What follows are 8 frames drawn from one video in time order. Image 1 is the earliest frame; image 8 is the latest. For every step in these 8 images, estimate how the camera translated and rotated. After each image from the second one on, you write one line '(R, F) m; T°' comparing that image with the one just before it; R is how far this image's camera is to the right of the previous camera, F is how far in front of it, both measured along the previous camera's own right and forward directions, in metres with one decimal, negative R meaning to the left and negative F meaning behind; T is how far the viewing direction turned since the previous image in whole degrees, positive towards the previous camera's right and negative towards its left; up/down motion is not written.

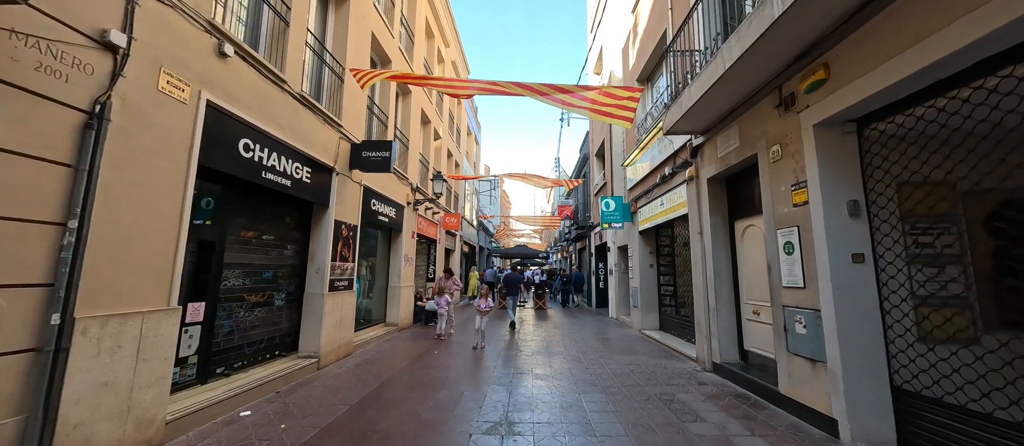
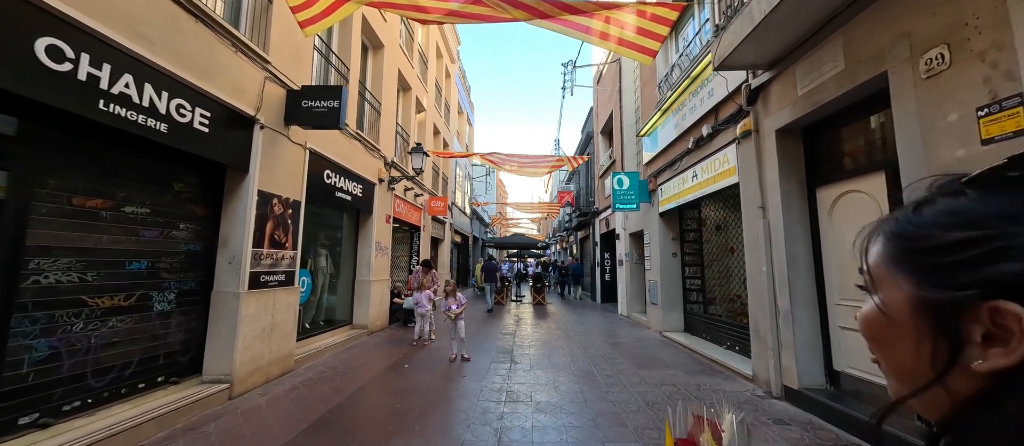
(+0.1, +1.7) m; 0°
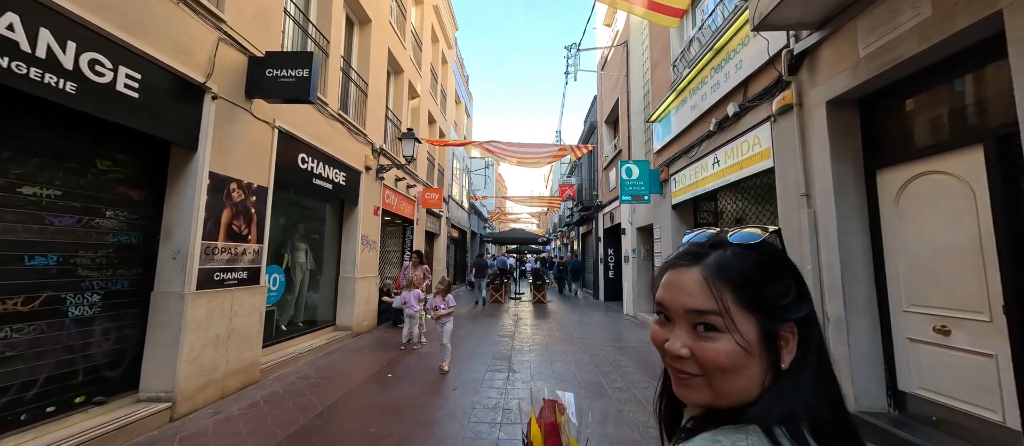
(0.0, +0.7) m; 0°
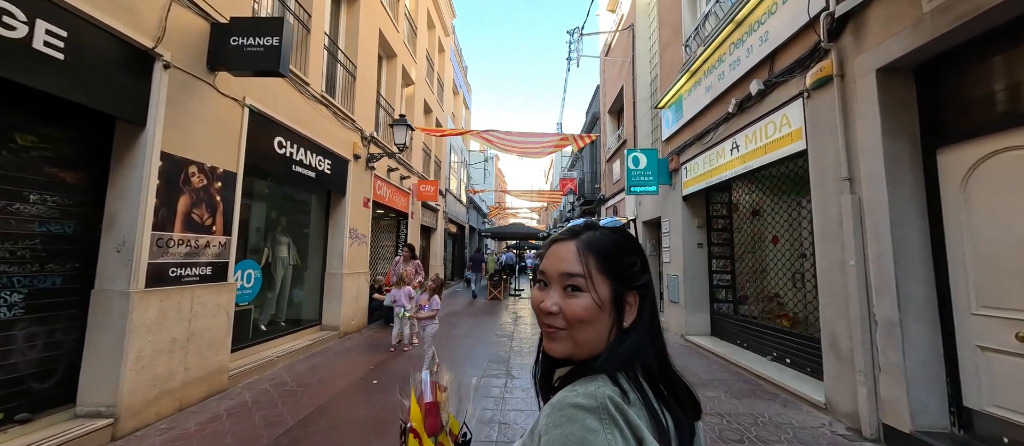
(0.0, +0.5) m; 0°
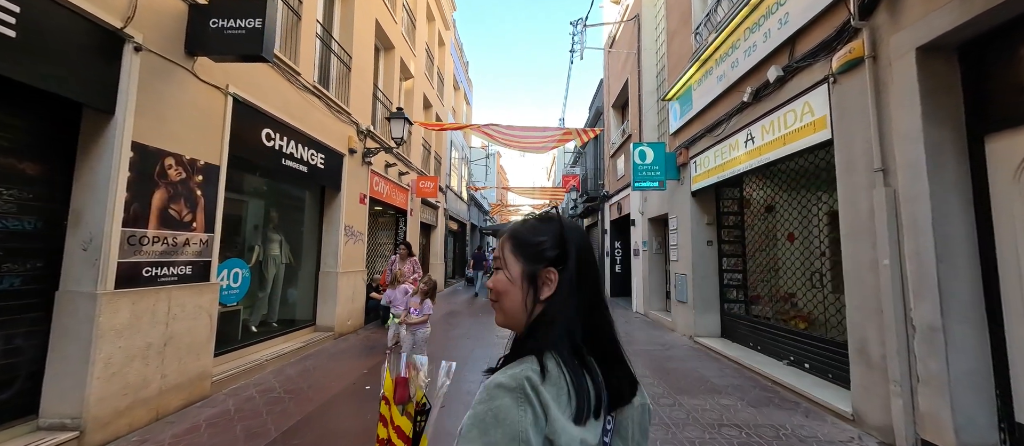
(0.0, +0.3) m; 0°
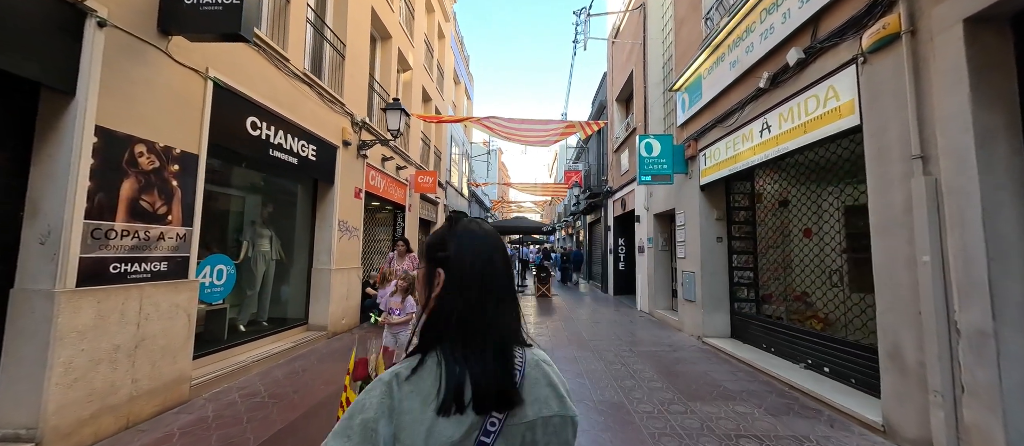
(0.0, +0.3) m; 0°
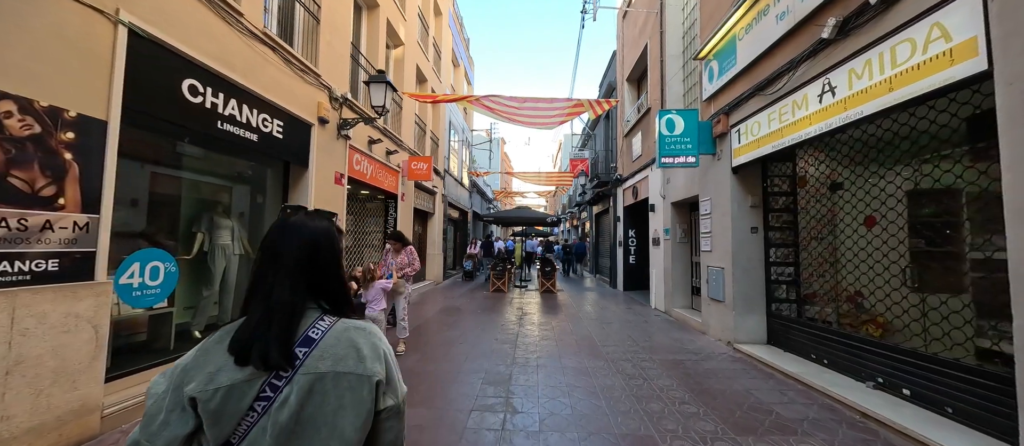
(0.0, +0.8) m; -1°
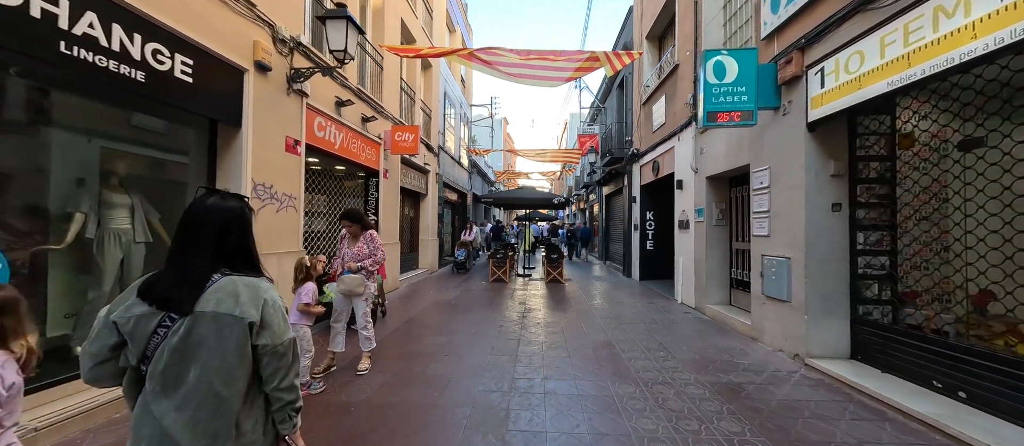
(+0.1, +1.3) m; -1°
